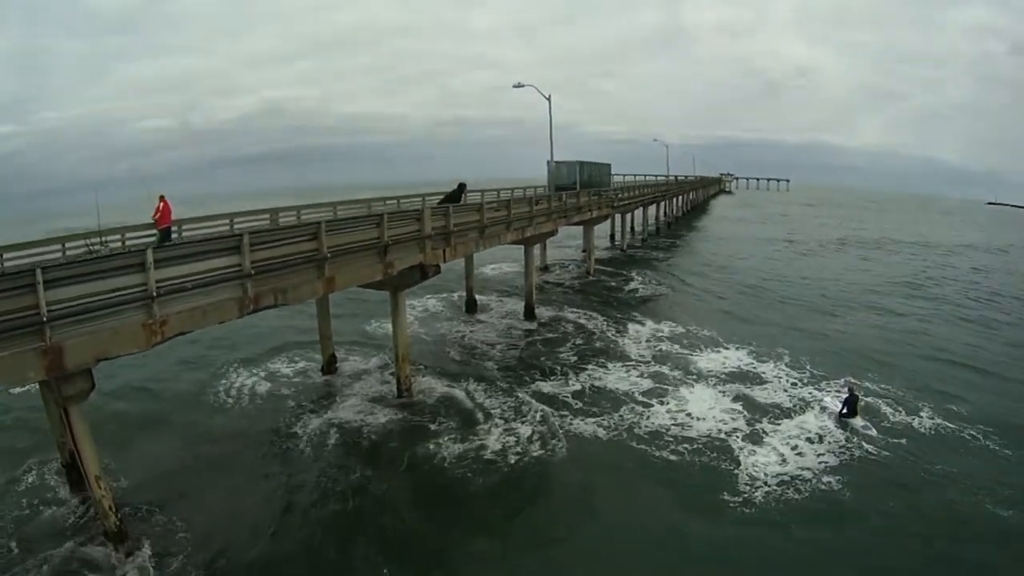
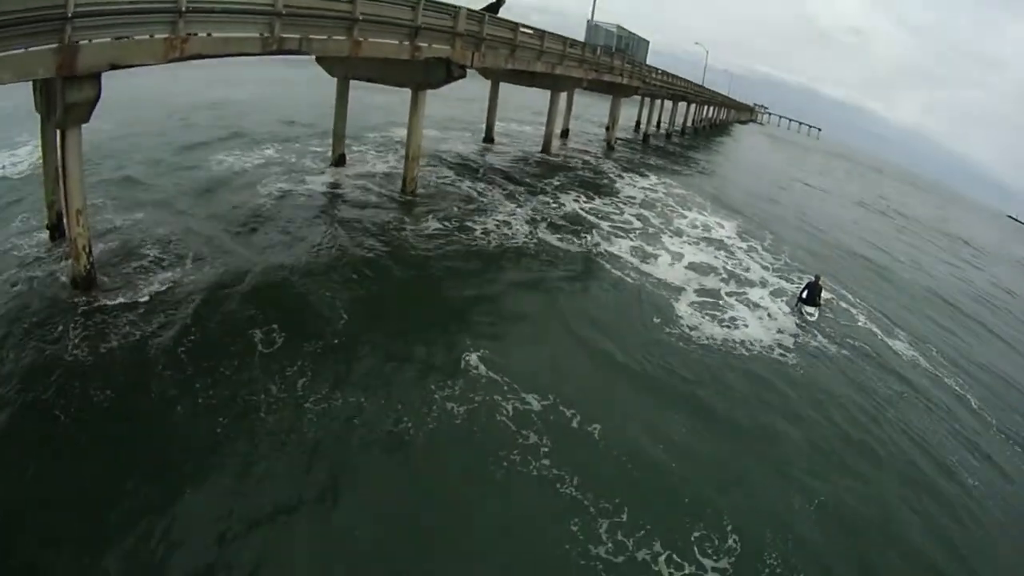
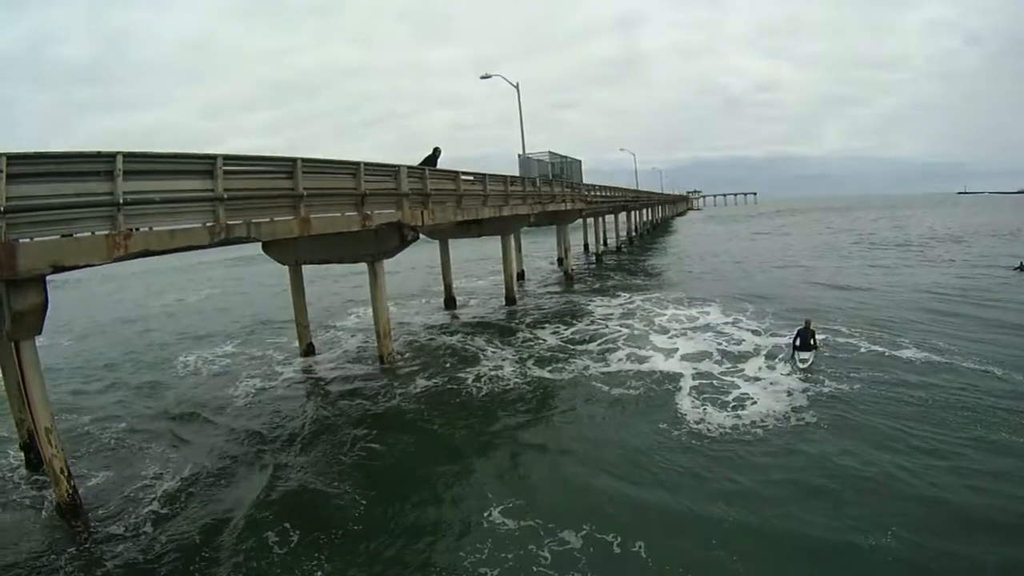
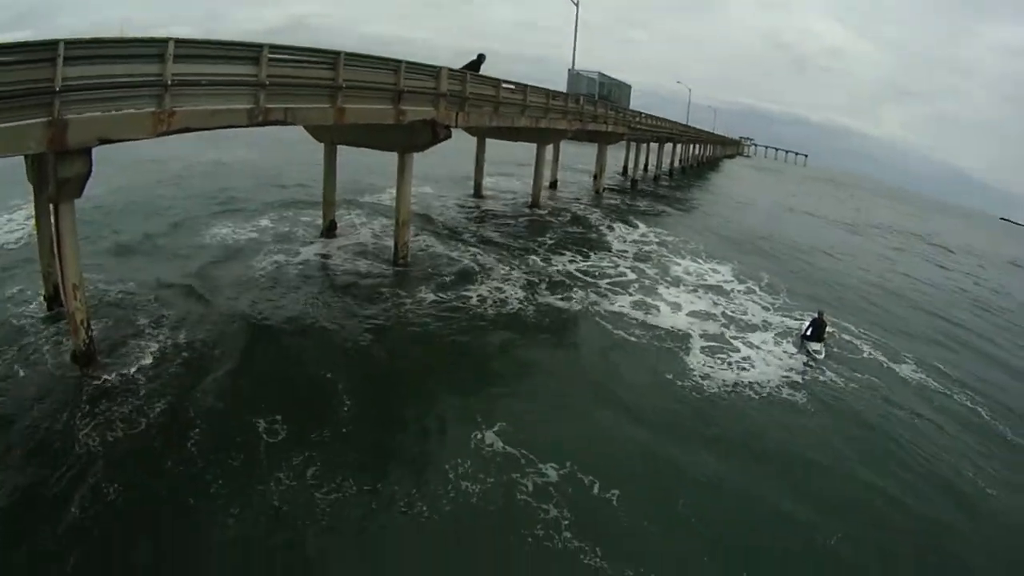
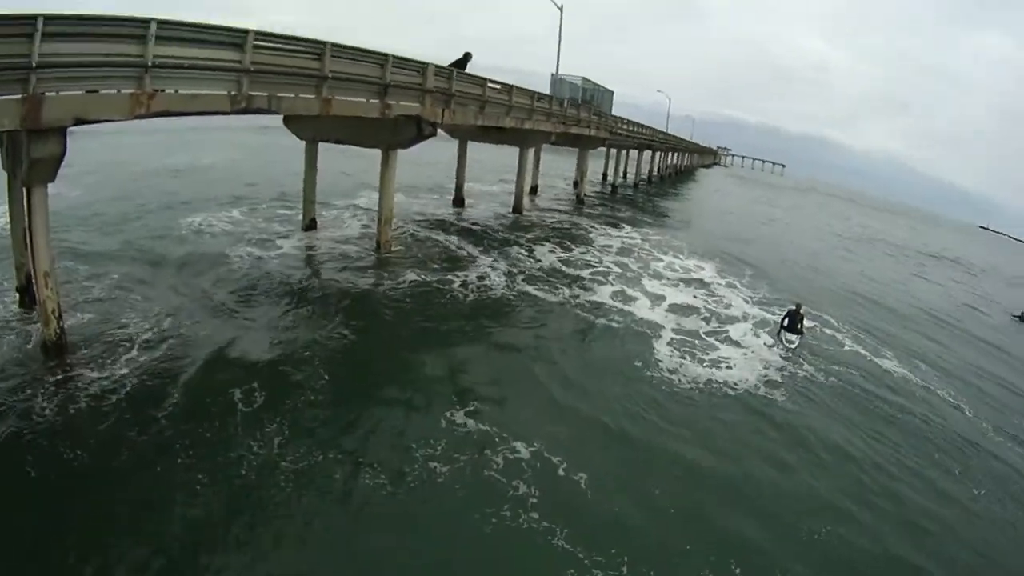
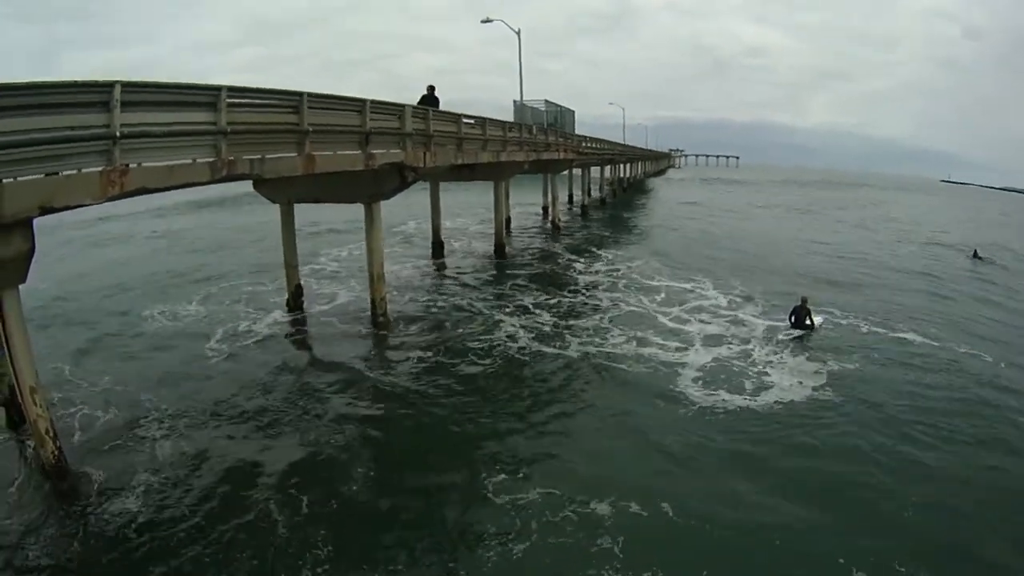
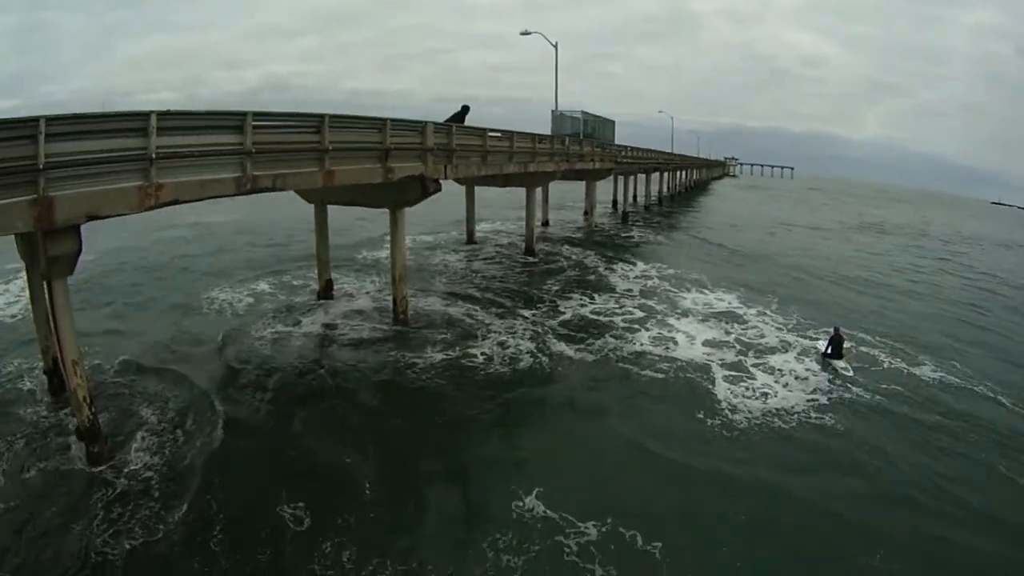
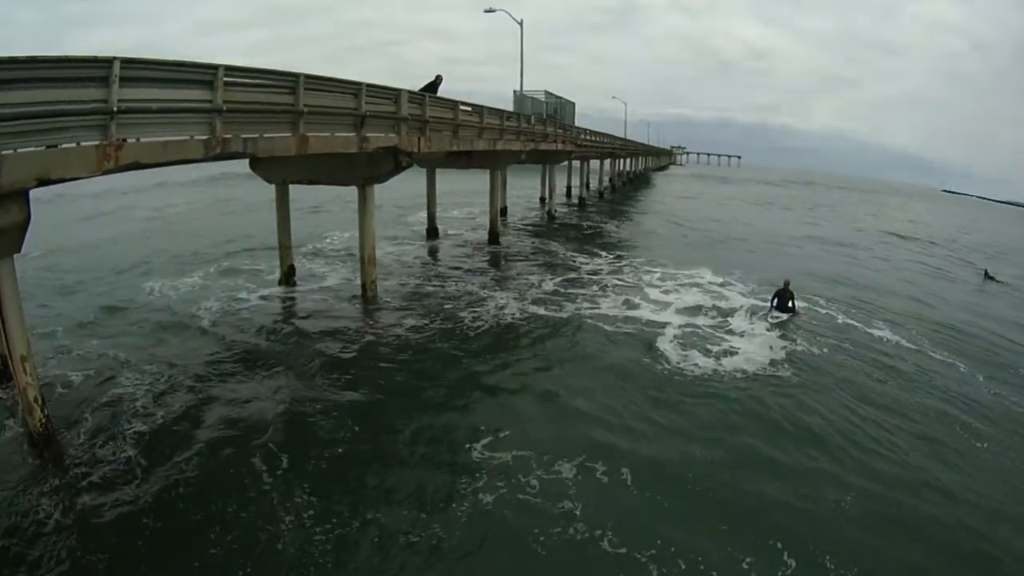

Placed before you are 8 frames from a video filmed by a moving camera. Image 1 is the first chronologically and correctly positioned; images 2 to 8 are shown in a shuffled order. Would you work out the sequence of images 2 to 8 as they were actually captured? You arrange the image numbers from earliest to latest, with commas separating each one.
7, 4, 2, 5, 3, 8, 6
